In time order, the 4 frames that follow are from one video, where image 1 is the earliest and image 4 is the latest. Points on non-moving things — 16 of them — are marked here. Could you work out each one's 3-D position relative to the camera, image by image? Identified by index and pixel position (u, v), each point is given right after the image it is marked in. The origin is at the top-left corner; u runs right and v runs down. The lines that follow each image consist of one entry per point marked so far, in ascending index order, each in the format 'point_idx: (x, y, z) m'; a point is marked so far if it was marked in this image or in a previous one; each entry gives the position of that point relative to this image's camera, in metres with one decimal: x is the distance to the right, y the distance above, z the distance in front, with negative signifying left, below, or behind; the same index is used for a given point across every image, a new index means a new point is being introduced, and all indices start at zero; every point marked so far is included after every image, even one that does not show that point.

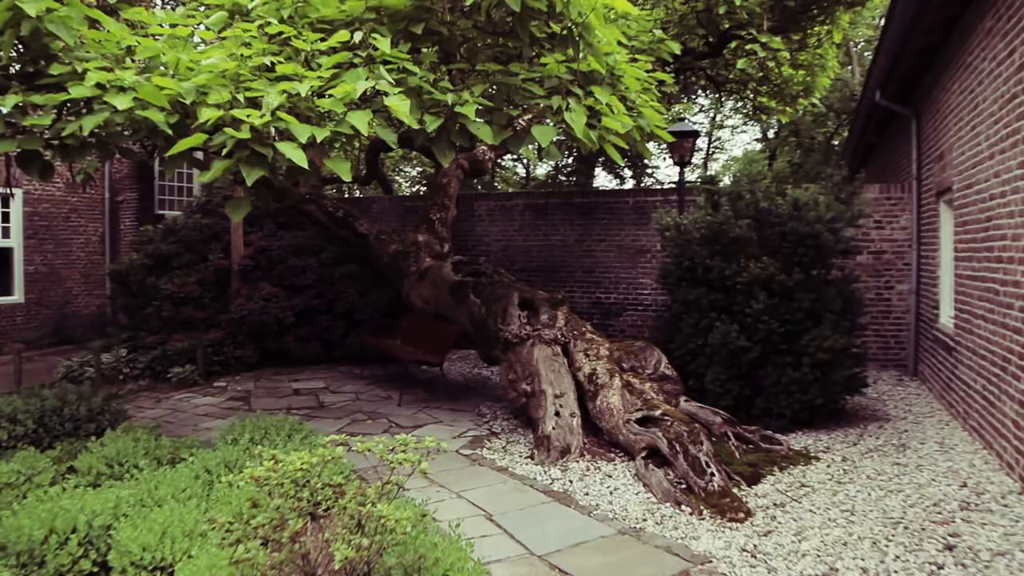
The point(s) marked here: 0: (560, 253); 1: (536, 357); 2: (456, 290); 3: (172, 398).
0: (+0.6, +0.4, +8.4) m
1: (+0.2, -0.5, +5.0) m
2: (-0.5, 0.0, +6.7) m
3: (-3.0, -1.0, +6.3) m
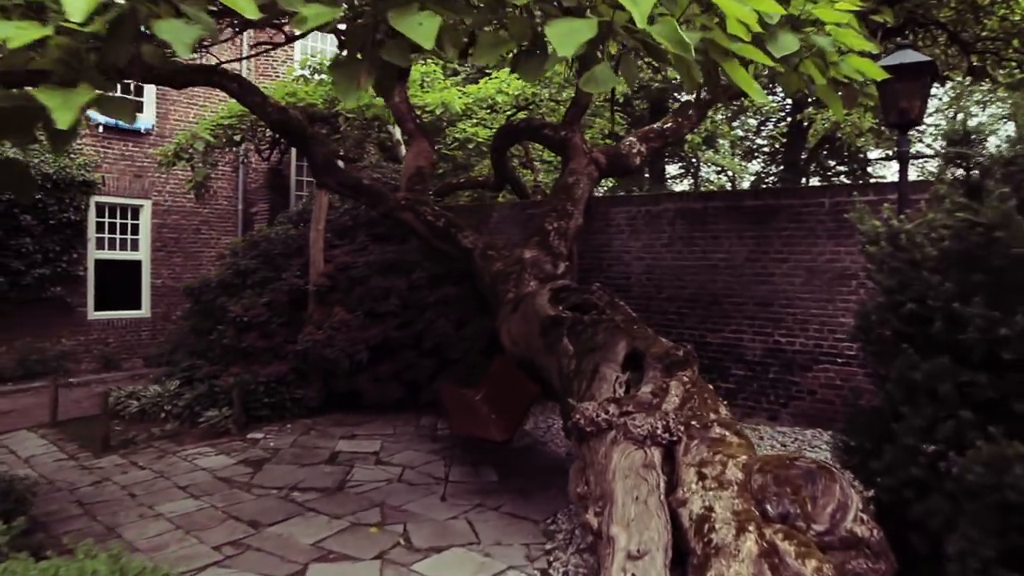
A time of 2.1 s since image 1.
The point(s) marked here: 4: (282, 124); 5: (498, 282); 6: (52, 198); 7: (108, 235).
0: (+1.8, +0.1, +6.1) m
1: (+0.4, -0.7, +2.9) m
2: (+0.2, -0.3, +4.6) m
3: (-2.3, -1.2, +5.0) m
4: (-2.0, +1.4, +6.3) m
5: (-0.1, +0.1, +6.0) m
6: (-5.8, +1.1, +9.1) m
7: (-5.6, +0.7, +10.0) m
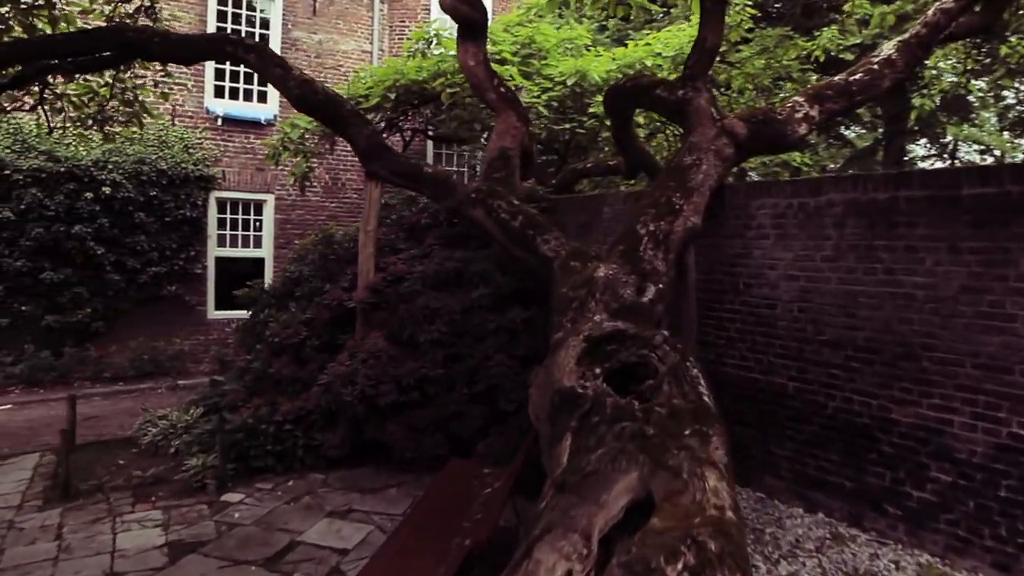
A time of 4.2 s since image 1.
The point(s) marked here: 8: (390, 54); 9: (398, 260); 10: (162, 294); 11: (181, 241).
0: (+2.1, -0.1, +3.7) m
1: (-0.2, -0.9, +1.0) m
2: (+0.2, -0.5, +2.8) m
3: (-2.2, -1.3, +3.9) m
4: (-1.4, +1.3, +5.0) m
5: (+0.3, -0.1, +4.1) m
6: (-4.2, +1.1, +8.8) m
7: (-3.7, +0.7, +9.6) m
8: (-1.8, +3.4, +10.4) m
9: (-0.9, +0.2, +5.7) m
10: (-4.3, -0.1, +8.9) m
11: (-4.1, +0.6, +9.0) m
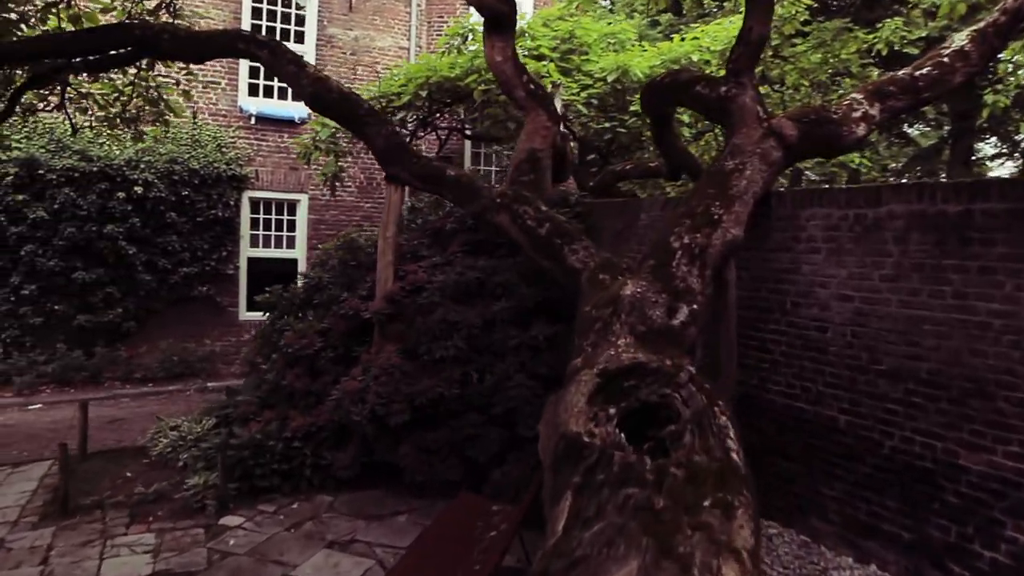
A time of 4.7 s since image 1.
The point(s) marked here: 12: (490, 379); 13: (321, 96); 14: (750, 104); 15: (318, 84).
0: (+2.1, -0.3, +3.2) m
1: (-0.3, -1.0, +0.7) m
2: (+0.2, -0.6, +2.4) m
3: (-2.1, -1.3, +3.7) m
4: (-1.3, +1.2, +4.7) m
5: (+0.3, -0.2, +3.8) m
6: (-3.8, +1.1, +8.7) m
7: (-3.3, +0.7, +9.5) m
8: (-1.2, +3.3, +10.1) m
9: (-0.7, +0.2, +5.4) m
10: (-3.9, -0.1, +8.8) m
11: (-3.7, +0.6, +8.9) m
12: (-0.1, -0.6, +4.6) m
13: (-1.2, +1.2, +4.7) m
14: (+1.4, +1.1, +4.4) m
15: (-1.2, +1.3, +4.7) m
